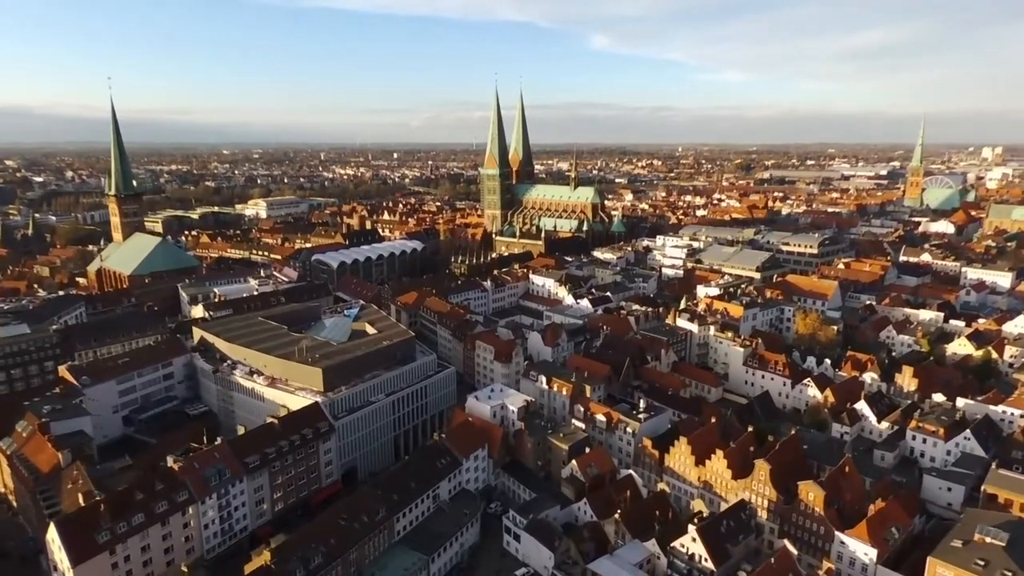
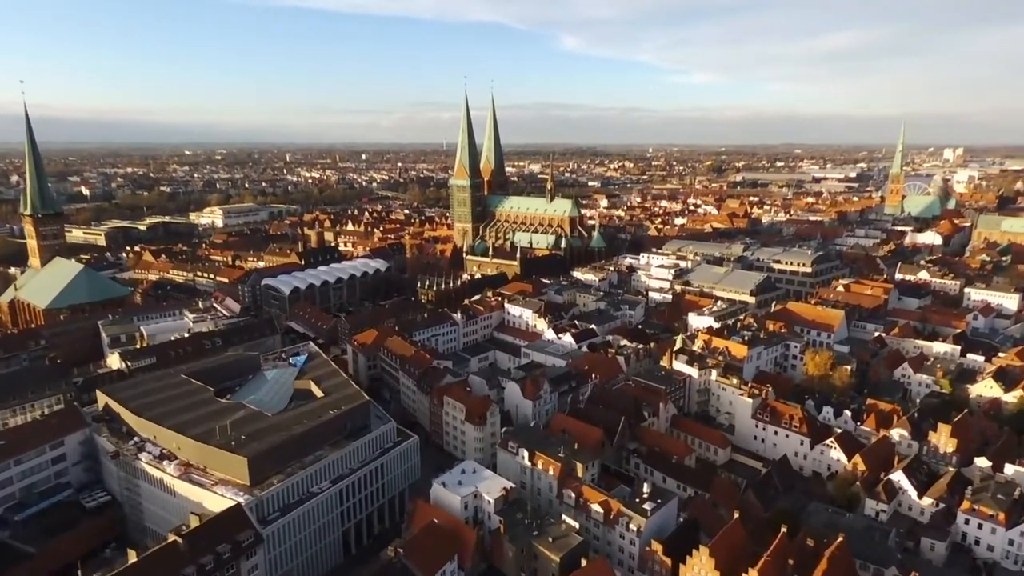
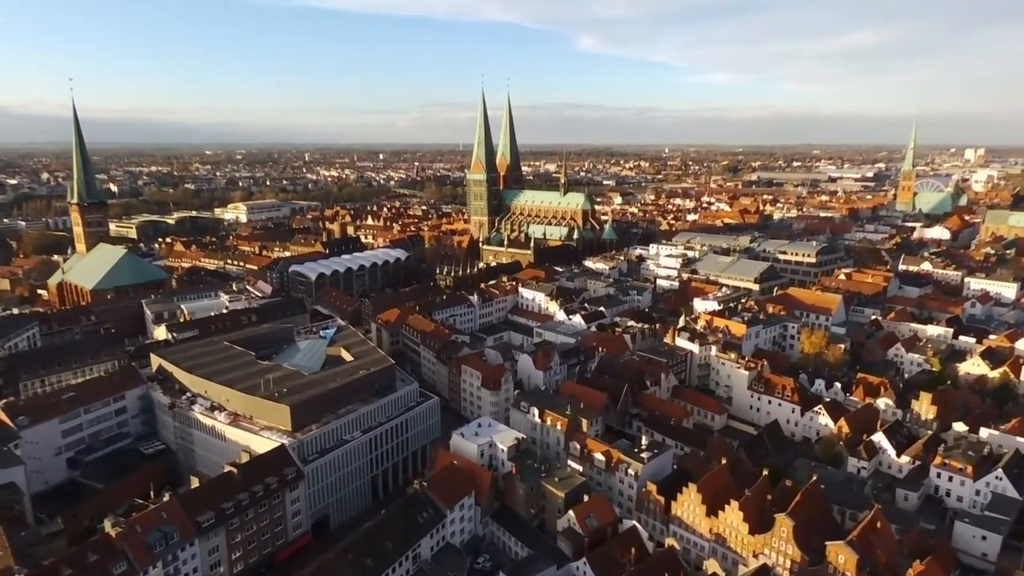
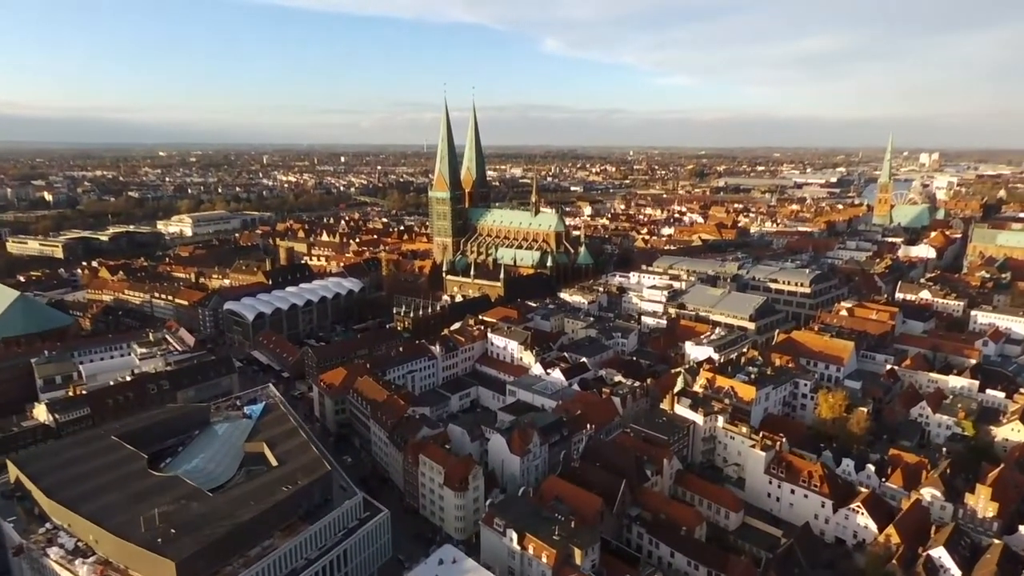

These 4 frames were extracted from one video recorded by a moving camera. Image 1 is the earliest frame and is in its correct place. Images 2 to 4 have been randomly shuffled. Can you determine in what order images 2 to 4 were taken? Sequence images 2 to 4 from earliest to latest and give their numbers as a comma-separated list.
3, 2, 4
